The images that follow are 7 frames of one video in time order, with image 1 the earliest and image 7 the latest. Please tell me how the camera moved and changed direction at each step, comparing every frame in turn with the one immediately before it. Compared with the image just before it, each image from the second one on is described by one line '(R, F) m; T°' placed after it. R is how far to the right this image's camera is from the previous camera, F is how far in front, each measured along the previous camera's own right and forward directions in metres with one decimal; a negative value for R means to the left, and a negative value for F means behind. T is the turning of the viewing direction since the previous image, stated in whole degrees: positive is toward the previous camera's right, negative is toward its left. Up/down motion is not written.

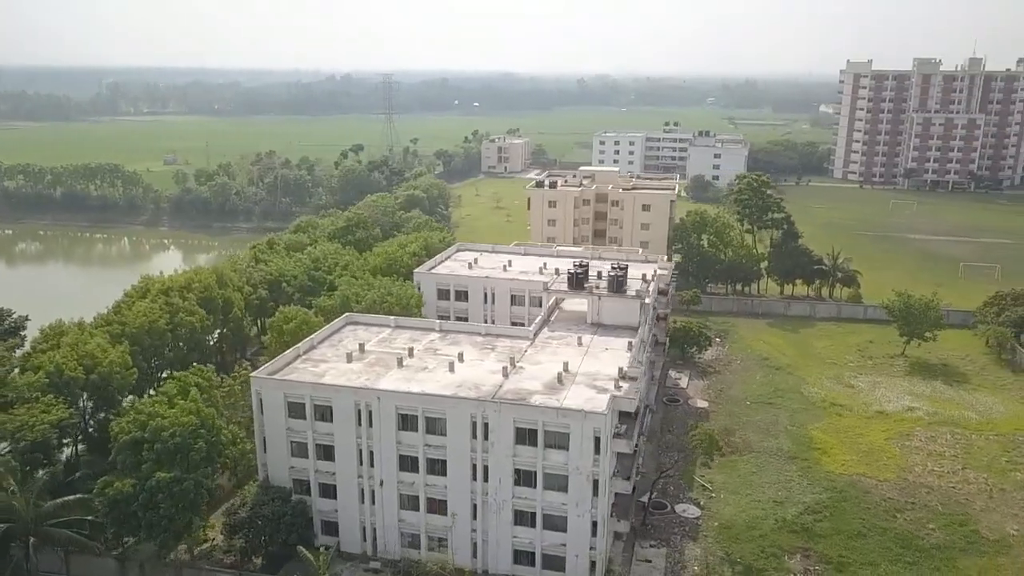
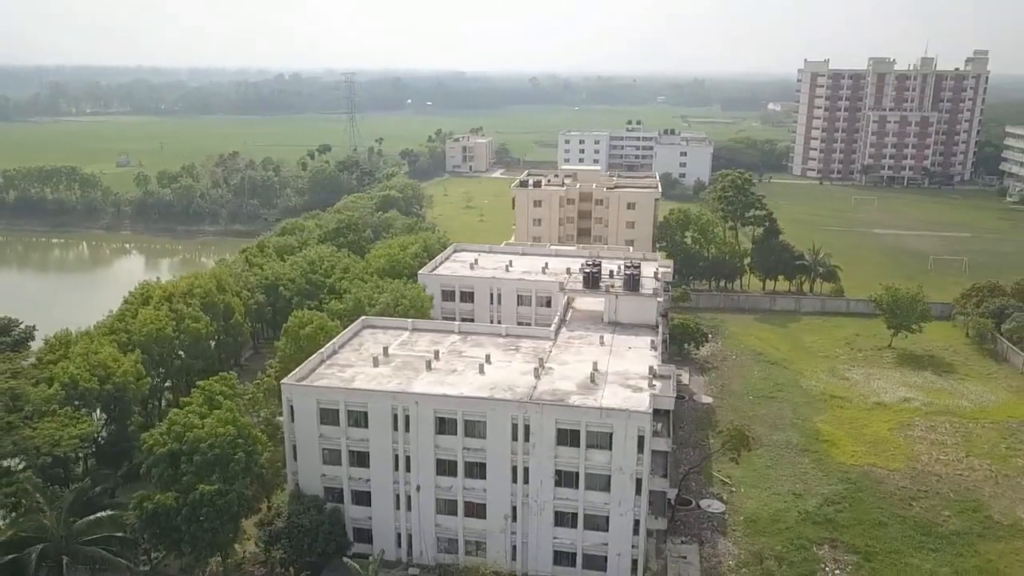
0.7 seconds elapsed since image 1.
(-2.5, +0.2) m; +3°
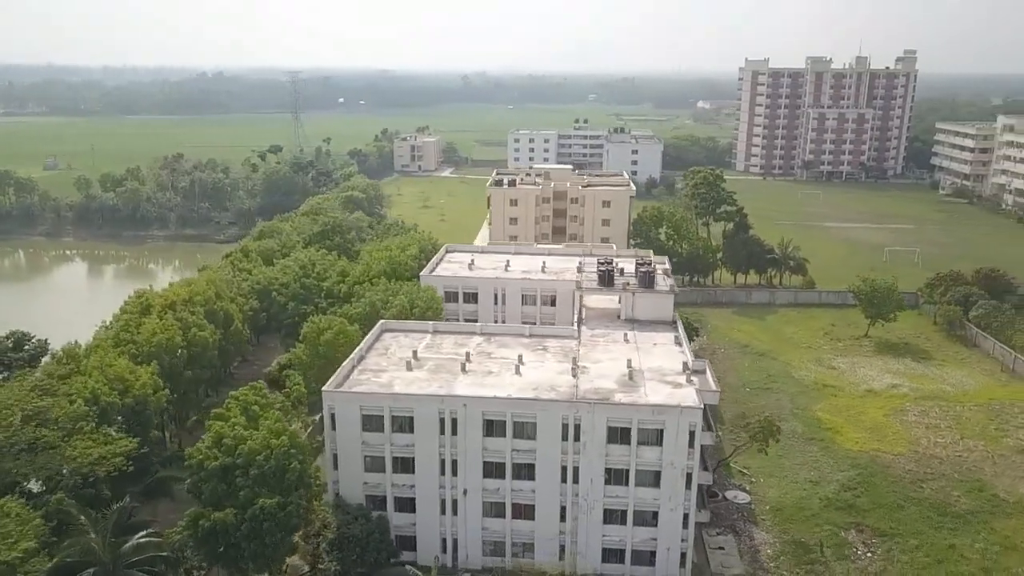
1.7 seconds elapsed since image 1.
(-3.3, +0.2) m; +5°
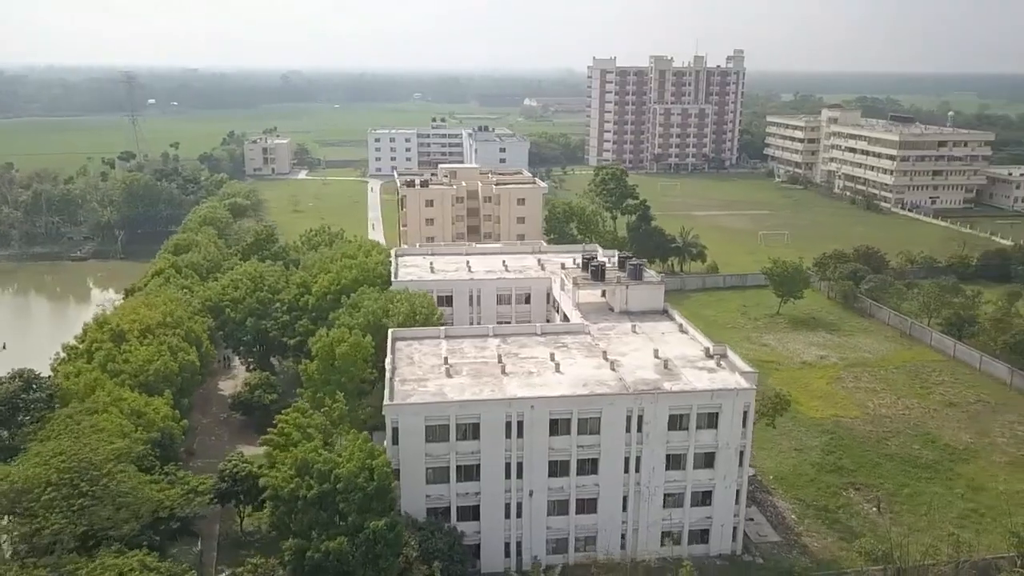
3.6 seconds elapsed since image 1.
(-6.7, +0.6) m; +12°
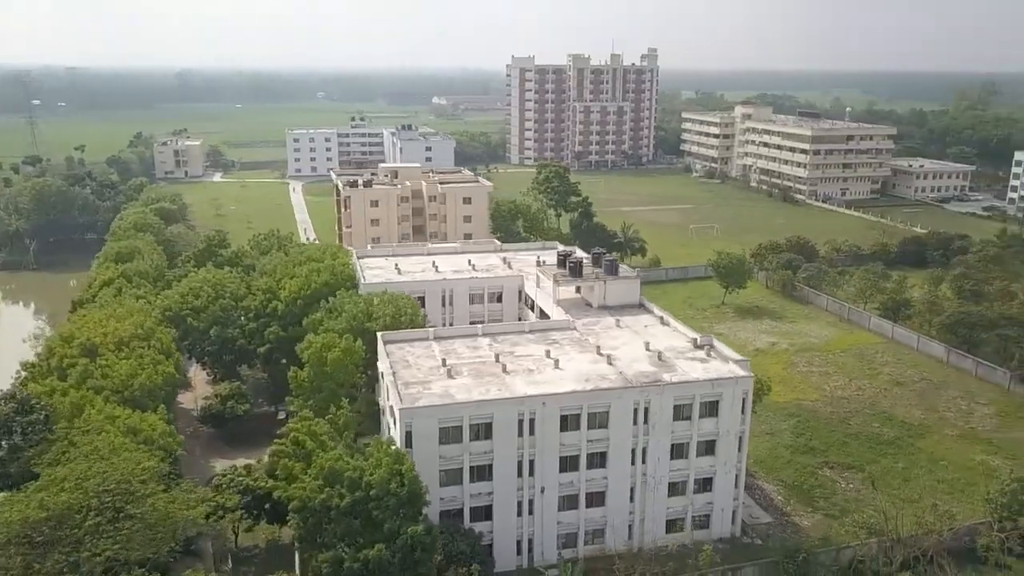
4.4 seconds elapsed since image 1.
(-2.9, +0.1) m; +6°
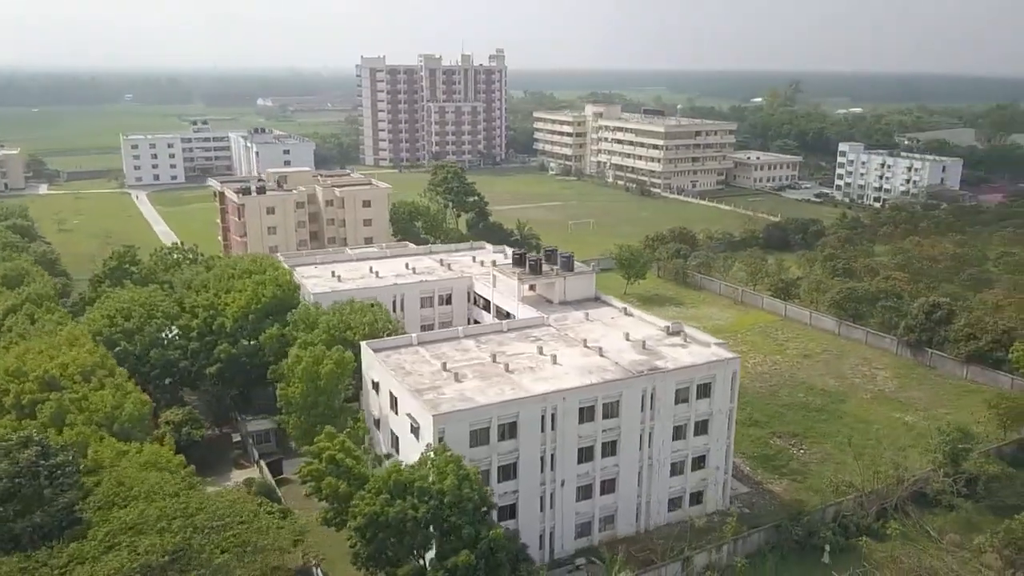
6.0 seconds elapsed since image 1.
(-5.4, +0.3) m; +12°
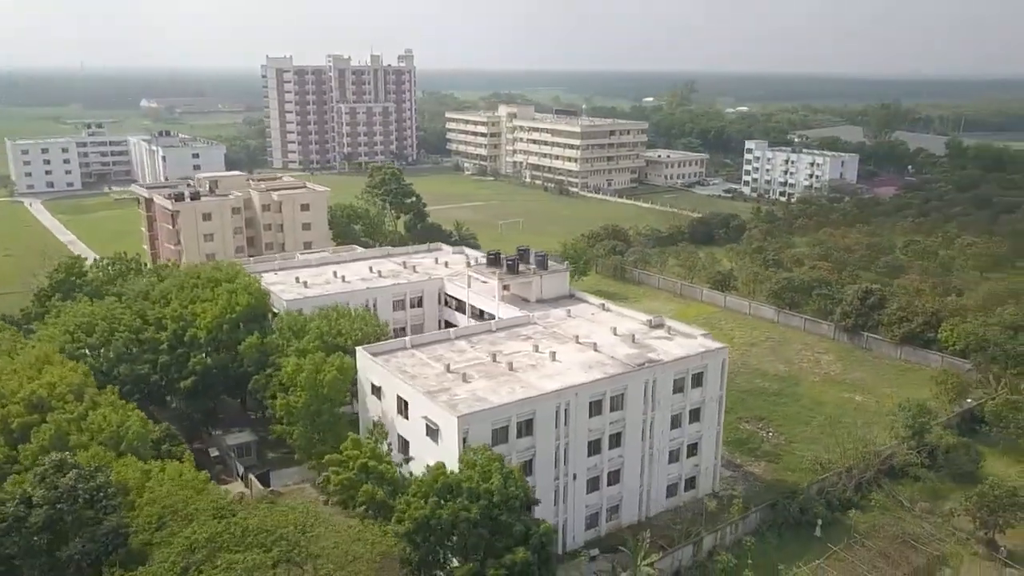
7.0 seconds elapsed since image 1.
(-3.4, -0.1) m; +7°
